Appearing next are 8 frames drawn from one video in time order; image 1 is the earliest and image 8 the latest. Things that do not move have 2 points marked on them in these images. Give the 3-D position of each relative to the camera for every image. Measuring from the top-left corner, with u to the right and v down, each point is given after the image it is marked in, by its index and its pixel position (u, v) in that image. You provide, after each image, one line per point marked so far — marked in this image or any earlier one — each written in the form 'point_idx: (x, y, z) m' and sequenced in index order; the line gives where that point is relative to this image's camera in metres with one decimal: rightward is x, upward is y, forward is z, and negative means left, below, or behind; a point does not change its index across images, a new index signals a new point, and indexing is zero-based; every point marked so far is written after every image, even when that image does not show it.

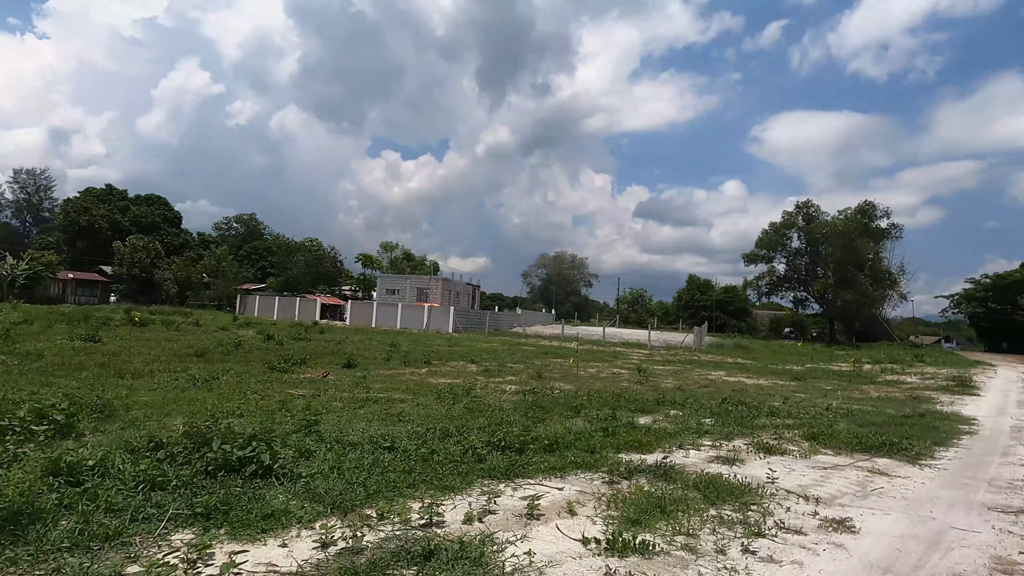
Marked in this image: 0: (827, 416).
0: (+6.9, -2.8, +11.6) m
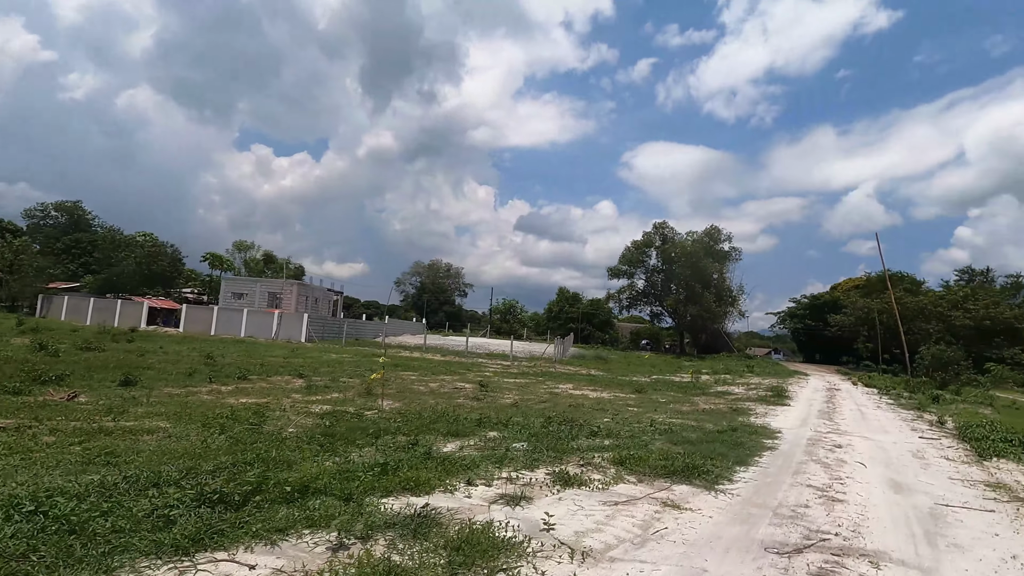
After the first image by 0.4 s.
0: (+2.8, -3.1, +11.3) m
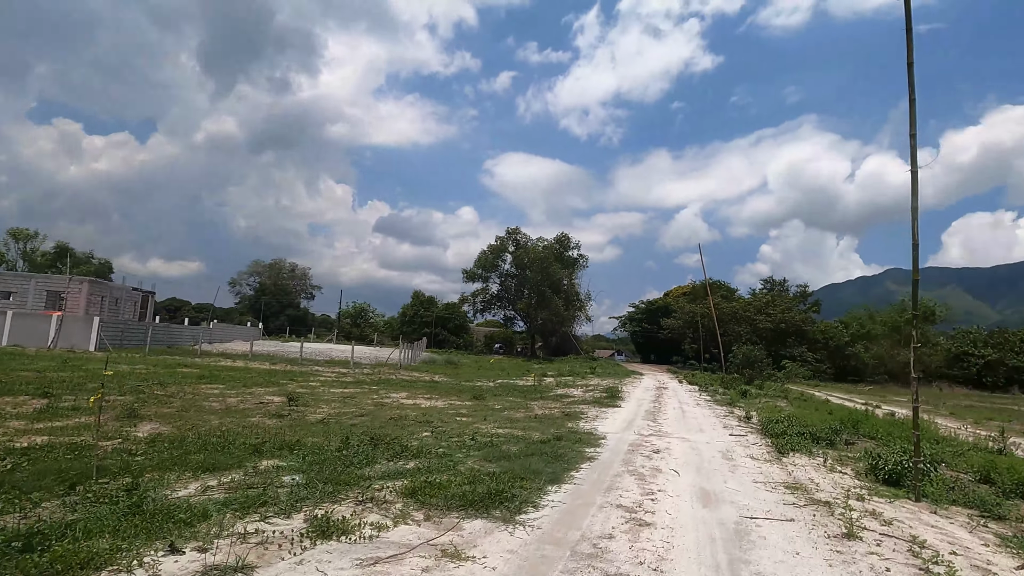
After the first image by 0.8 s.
0: (-1.0, -3.0, +9.9) m
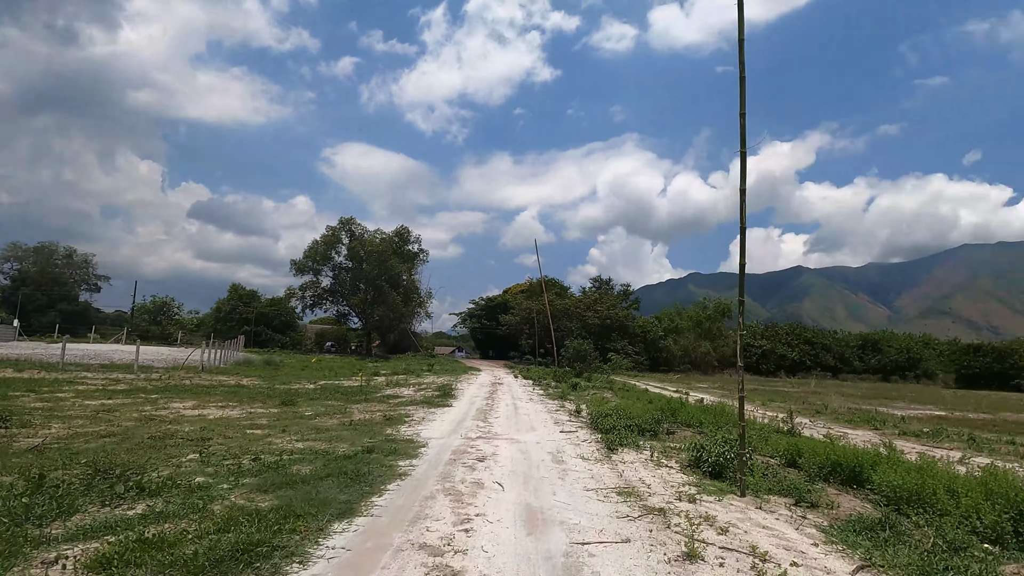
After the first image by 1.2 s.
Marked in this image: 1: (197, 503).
0: (-4.0, -2.7, +7.5) m
1: (-3.9, -2.6, +6.5) m
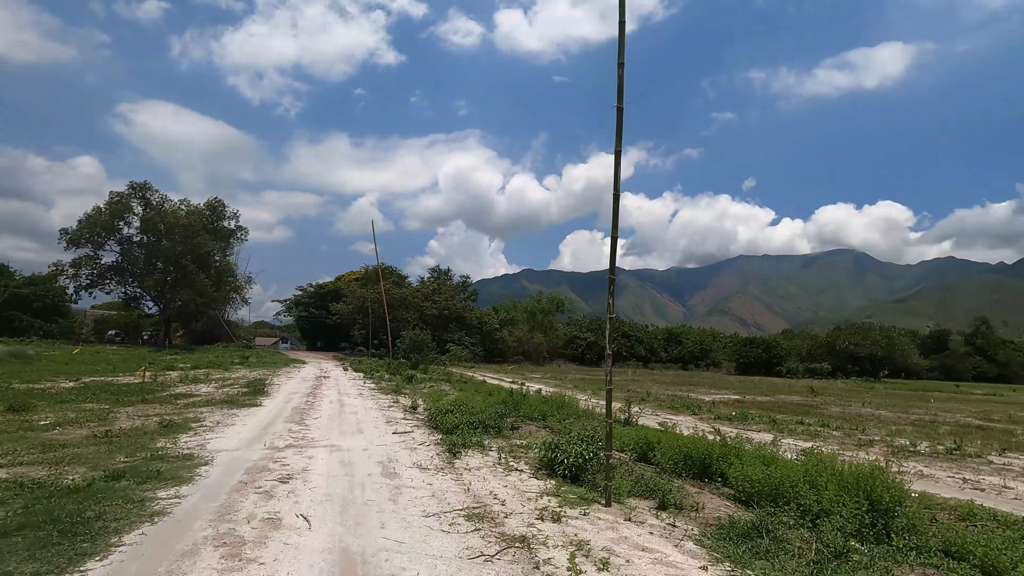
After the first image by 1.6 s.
0: (-5.8, -2.1, +4.3) m
1: (-5.3, -2.1, +3.4) m
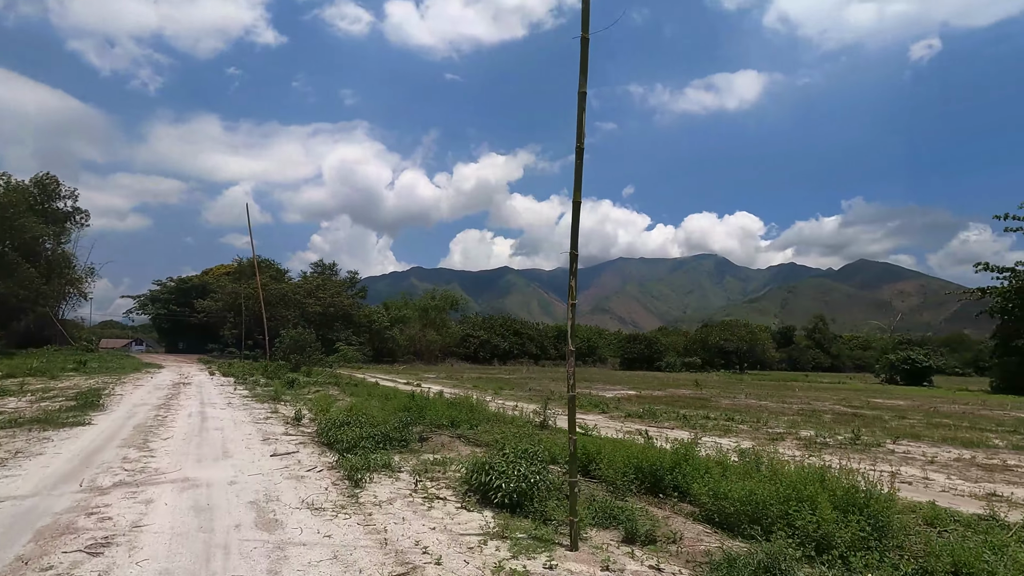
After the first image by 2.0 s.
0: (-5.8, -1.9, +1.4) m
1: (-5.2, -1.8, +0.7) m
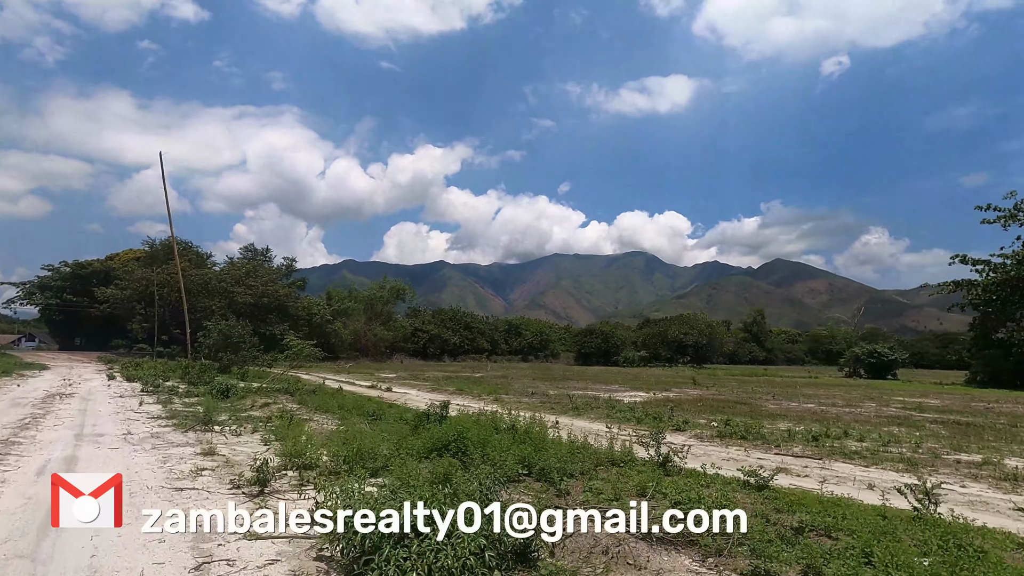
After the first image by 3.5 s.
0: (-2.5, -1.3, -4.5) m
1: (-1.8, -1.2, -5.2) m
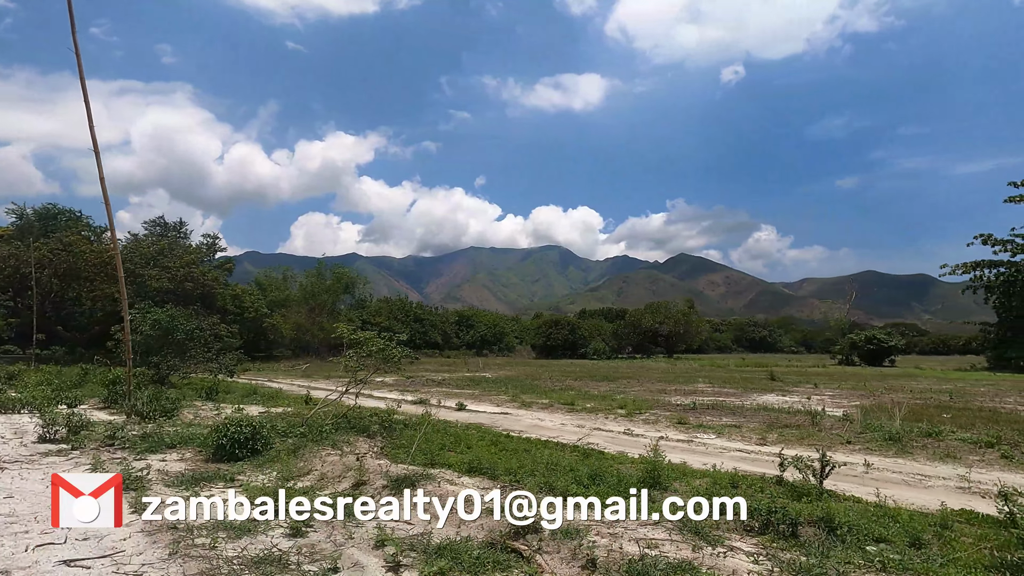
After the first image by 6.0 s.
0: (+6.4, -0.4, -12.6) m
1: (+7.2, -0.4, -13.2) m
